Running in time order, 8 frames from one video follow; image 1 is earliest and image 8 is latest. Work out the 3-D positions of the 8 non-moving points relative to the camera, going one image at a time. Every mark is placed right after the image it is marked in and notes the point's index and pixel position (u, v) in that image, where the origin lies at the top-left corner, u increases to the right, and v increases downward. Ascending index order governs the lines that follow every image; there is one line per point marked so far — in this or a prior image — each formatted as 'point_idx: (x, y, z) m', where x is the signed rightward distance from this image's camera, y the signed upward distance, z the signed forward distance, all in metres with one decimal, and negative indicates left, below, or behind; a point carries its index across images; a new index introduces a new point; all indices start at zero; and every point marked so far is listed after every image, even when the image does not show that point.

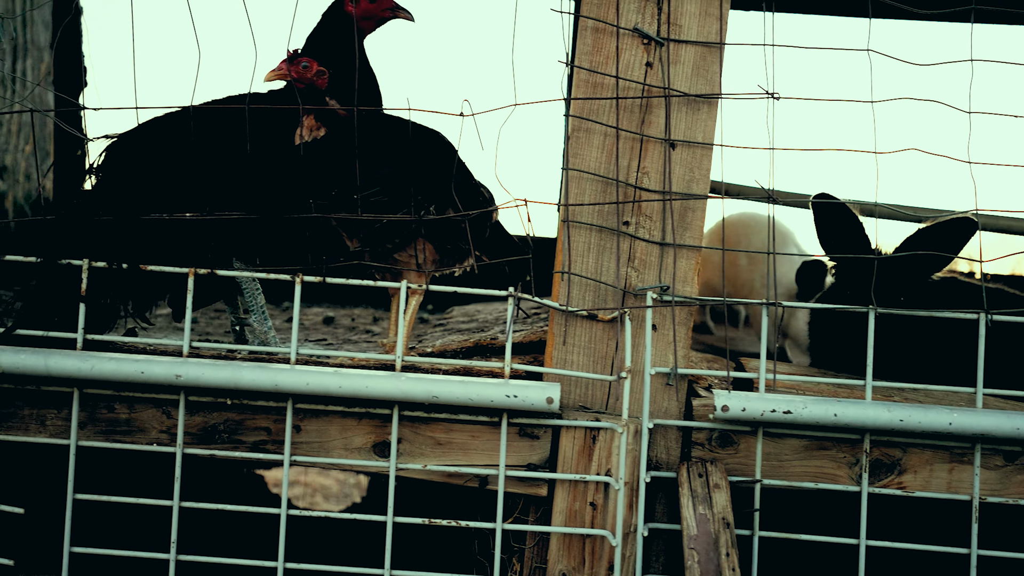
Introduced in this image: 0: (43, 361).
0: (-1.1, -0.2, +2.2) m
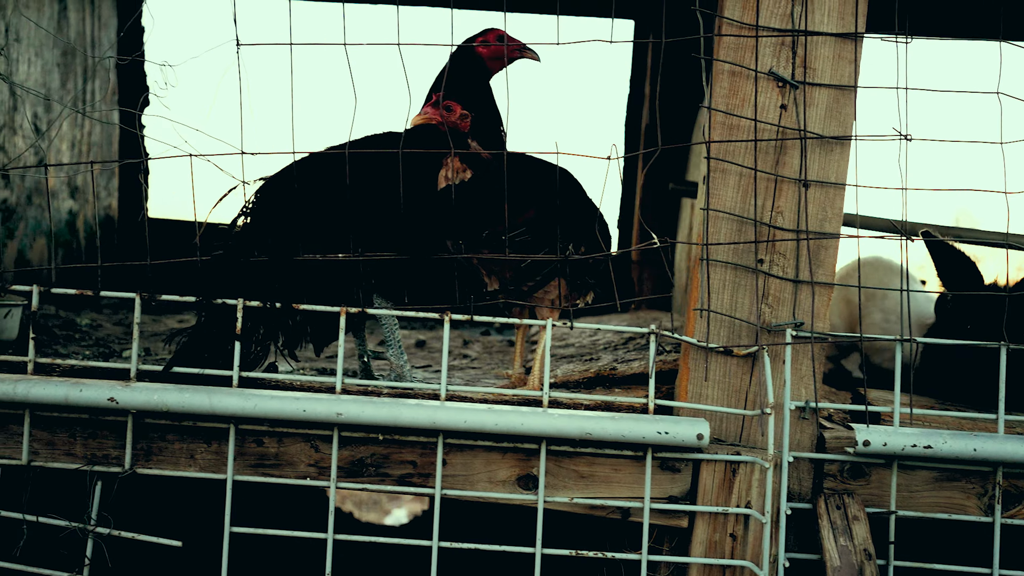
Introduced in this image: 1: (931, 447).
0: (-0.8, -0.3, +2.3) m
1: (+1.1, -0.4, +2.3) m
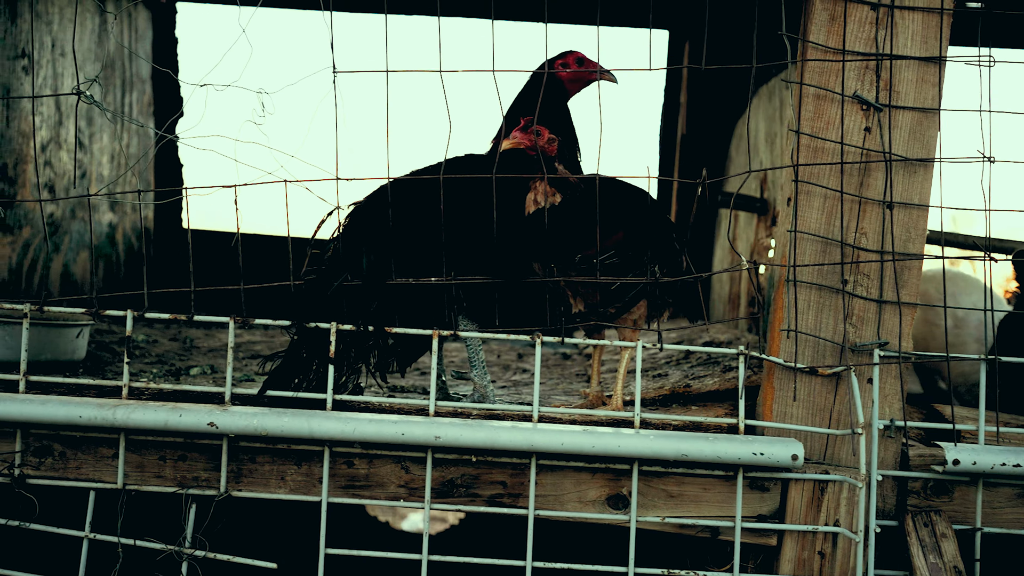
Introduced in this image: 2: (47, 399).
0: (-0.5, -0.4, +2.3) m
1: (+1.3, -0.5, +2.3) m
2: (-1.2, -0.3, +2.3) m
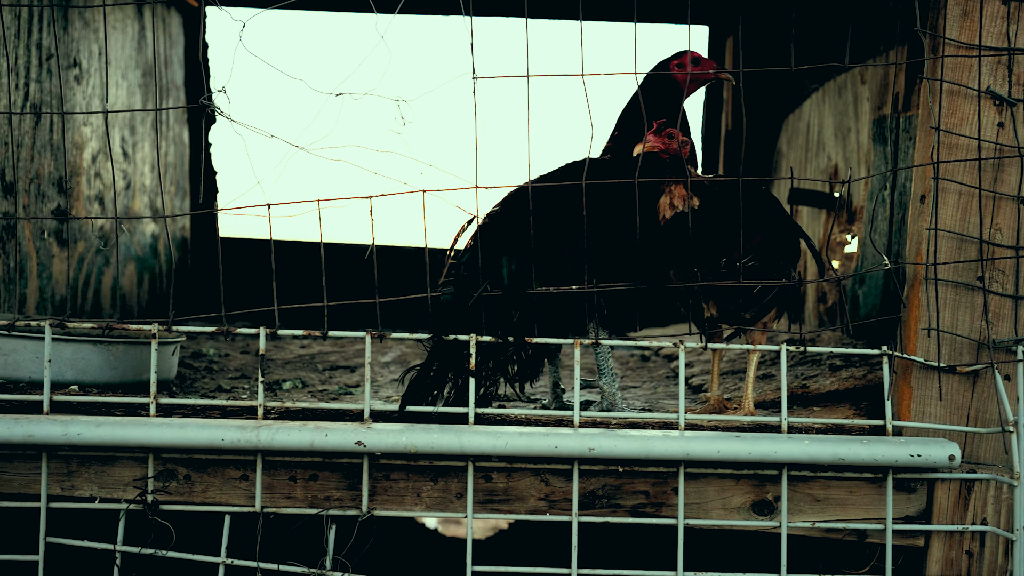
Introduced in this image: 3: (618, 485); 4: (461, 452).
0: (-0.1, -0.4, +2.2) m
1: (+1.7, -0.4, +2.3) m
2: (-0.8, -0.3, +2.2) m
3: (+0.3, -0.5, +2.4) m
4: (-0.1, -0.4, +2.2) m
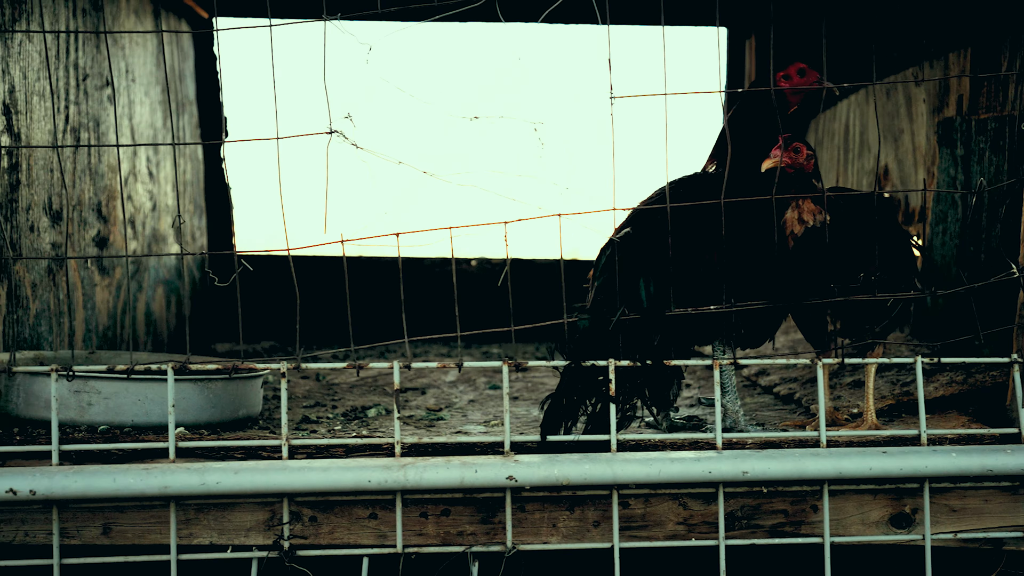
0: (+0.2, -0.4, +2.2) m
1: (+2.1, -0.4, +2.4) m
2: (-0.4, -0.4, +2.1) m
3: (+0.7, -0.6, +2.4) m
4: (+0.2, -0.5, +2.2) m
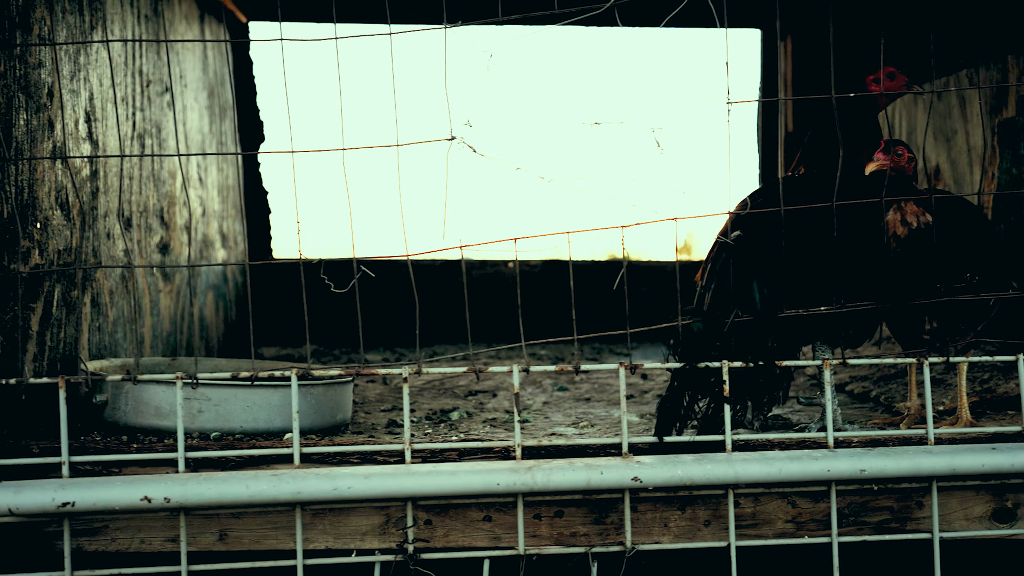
0: (+0.5, -0.4, +2.2) m
1: (+2.4, -0.4, +2.4) m
2: (-0.1, -0.4, +2.2) m
3: (+1.0, -0.6, +2.4) m
4: (+0.5, -0.5, +2.2) m
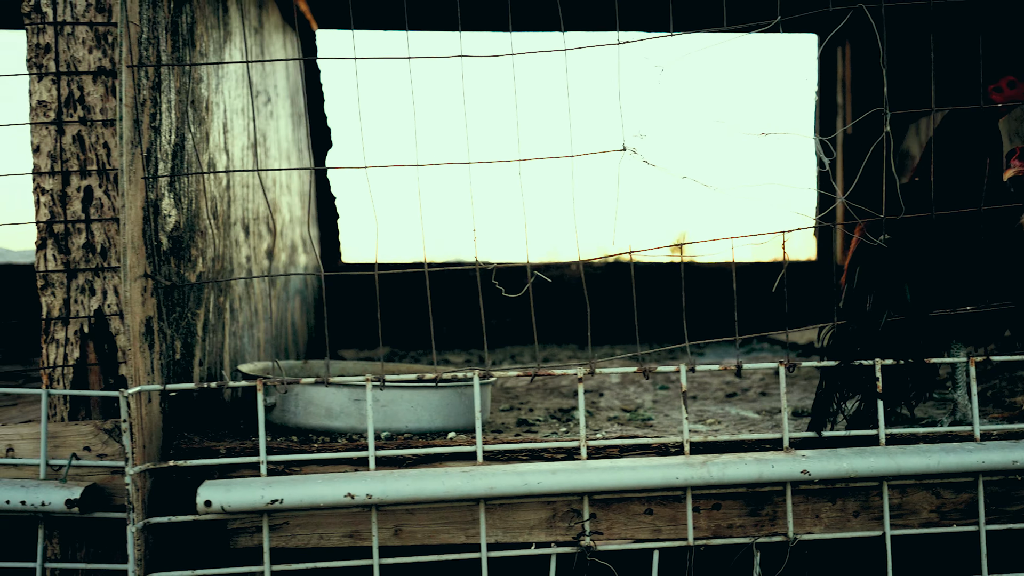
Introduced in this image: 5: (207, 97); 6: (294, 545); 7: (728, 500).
0: (+1.0, -0.5, +2.3) m
1: (+2.8, -0.4, +2.6) m
2: (+0.3, -0.4, +2.3) m
3: (+1.4, -0.6, +2.5) m
4: (+1.0, -0.5, +2.3) m
5: (-1.0, +0.6, +2.8) m
6: (-0.6, -0.7, +2.4) m
7: (+0.6, -0.6, +2.5) m
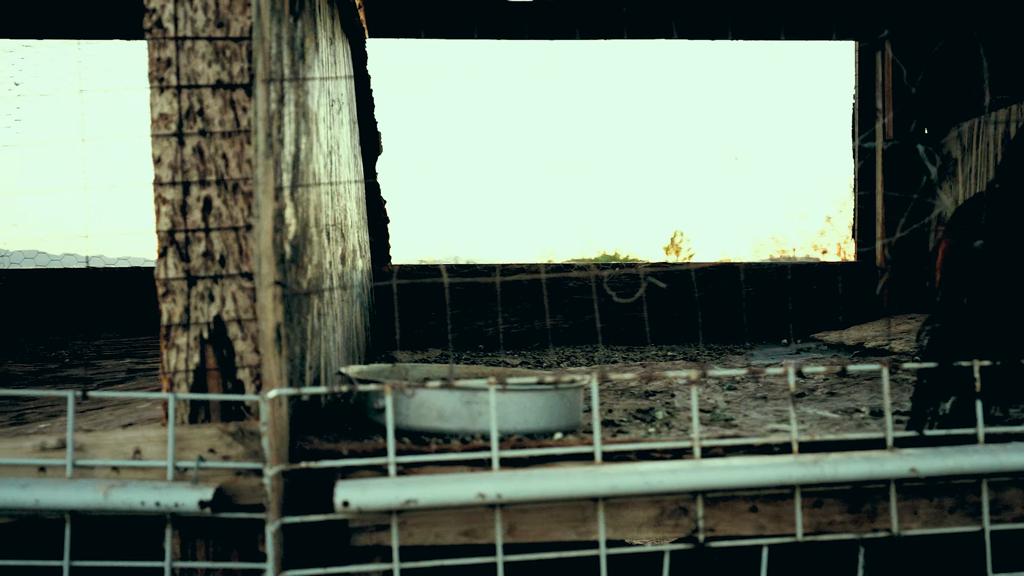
0: (+1.3, -0.5, +2.4) m
1: (+3.1, -0.4, +2.7) m
2: (+0.6, -0.5, +2.3) m
3: (+1.7, -0.6, +2.6) m
4: (+1.3, -0.5, +2.4) m
5: (-0.7, +0.6, +2.9) m
6: (-0.3, -0.7, +2.5) m
7: (+0.9, -0.6, +2.5) m
